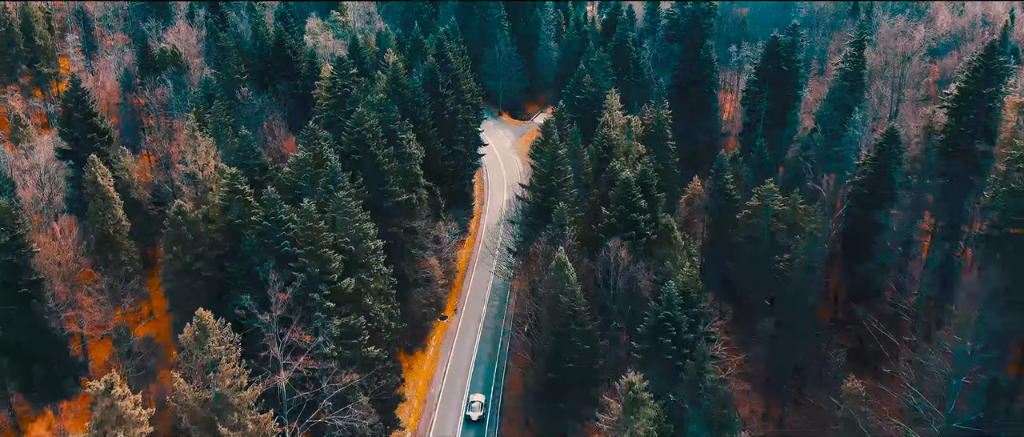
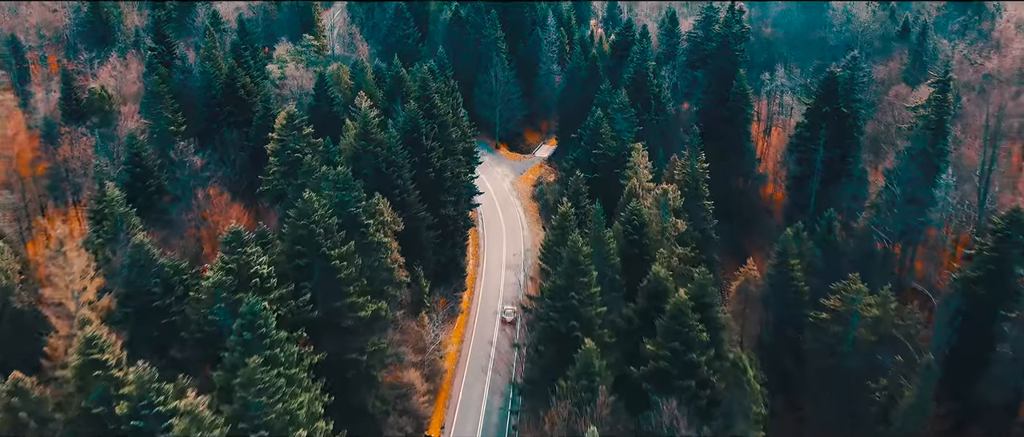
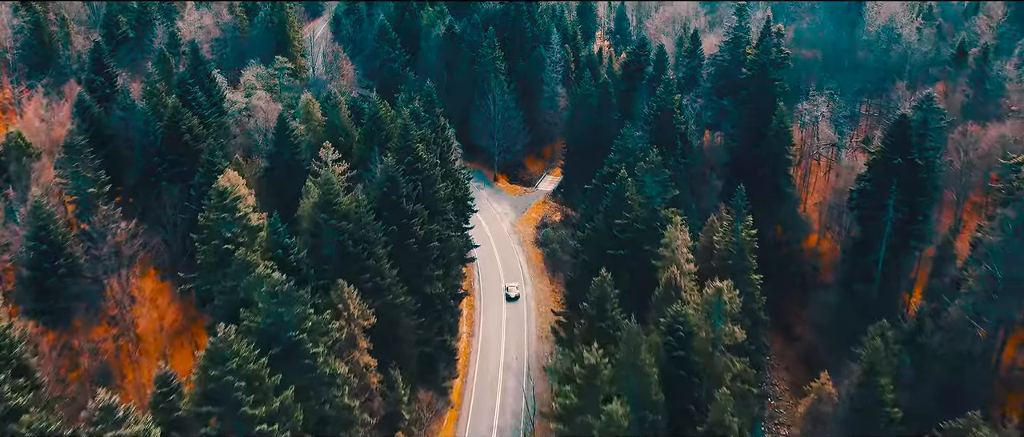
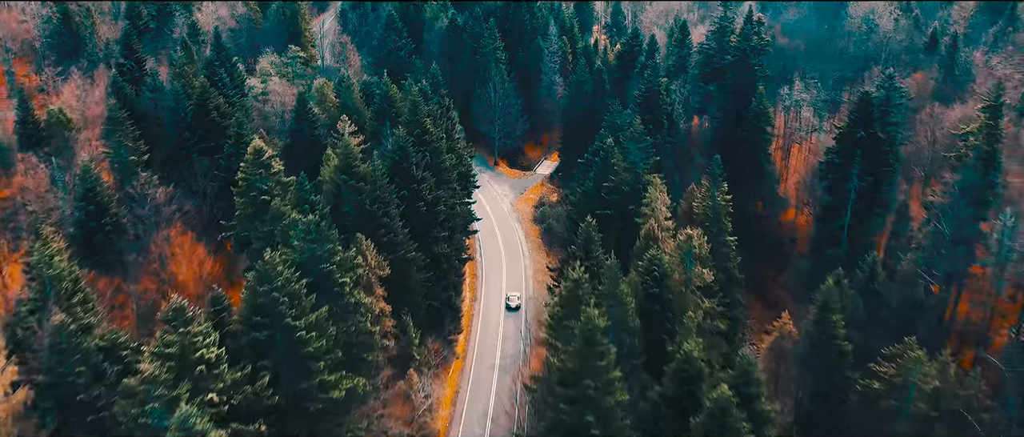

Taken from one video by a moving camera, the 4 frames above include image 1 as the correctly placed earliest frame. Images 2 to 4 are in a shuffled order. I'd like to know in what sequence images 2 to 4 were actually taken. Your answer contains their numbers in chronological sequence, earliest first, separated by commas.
2, 4, 3
